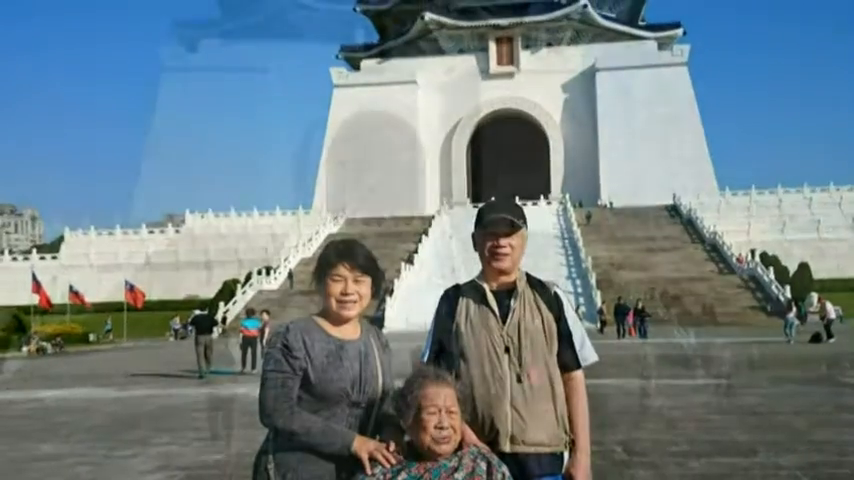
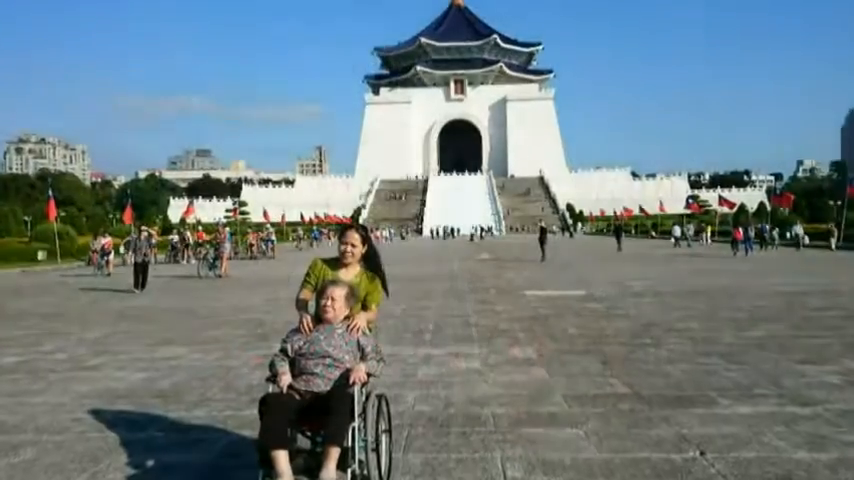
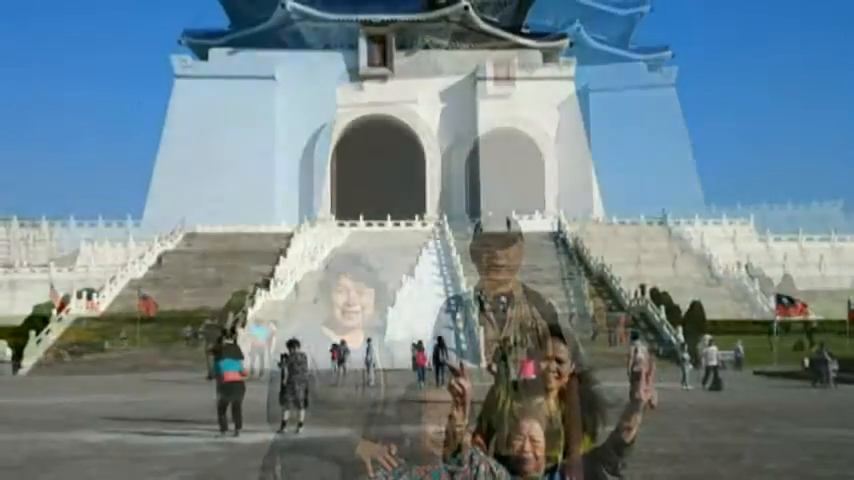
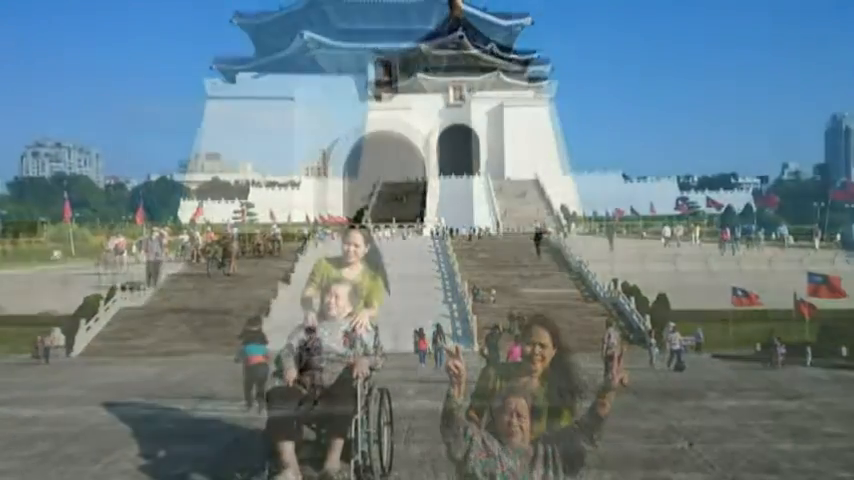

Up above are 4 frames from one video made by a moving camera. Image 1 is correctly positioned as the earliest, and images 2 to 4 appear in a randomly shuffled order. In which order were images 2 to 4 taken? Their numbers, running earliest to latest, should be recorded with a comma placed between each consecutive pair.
3, 4, 2
